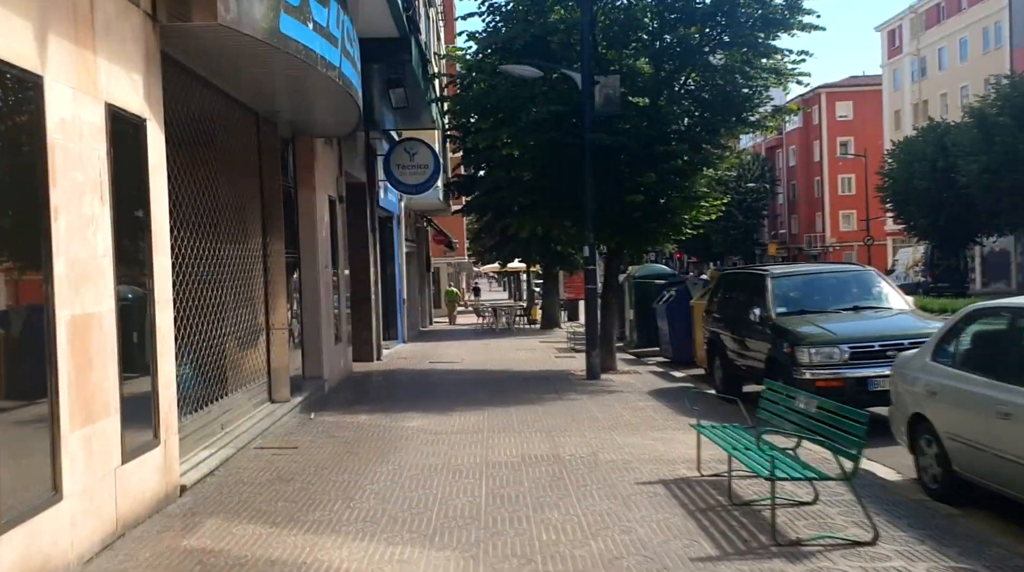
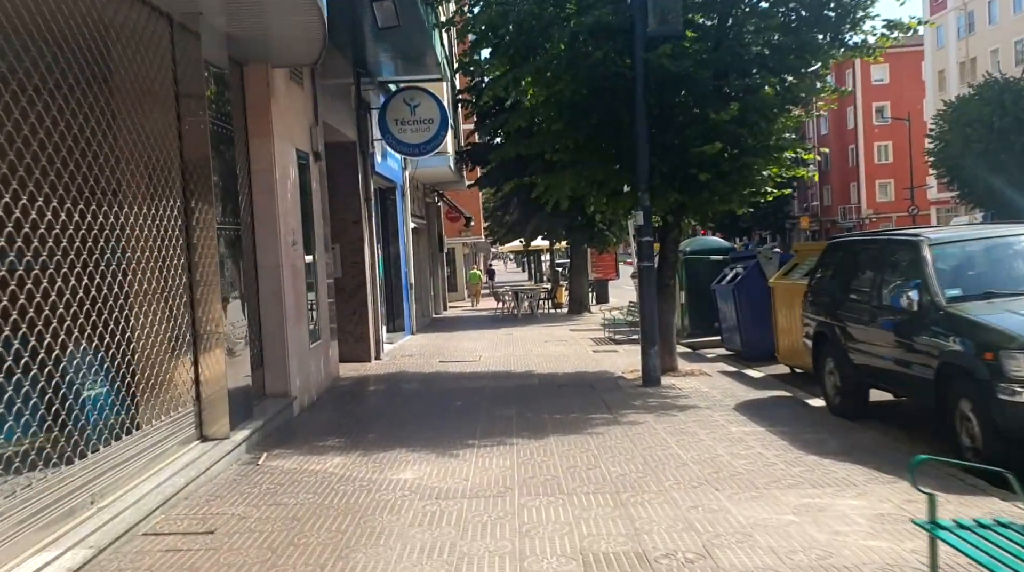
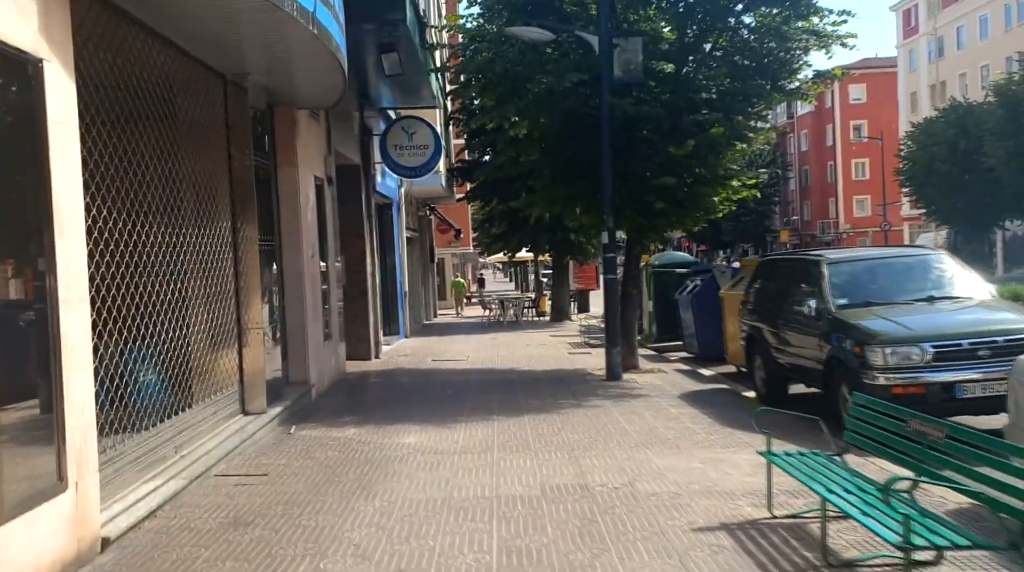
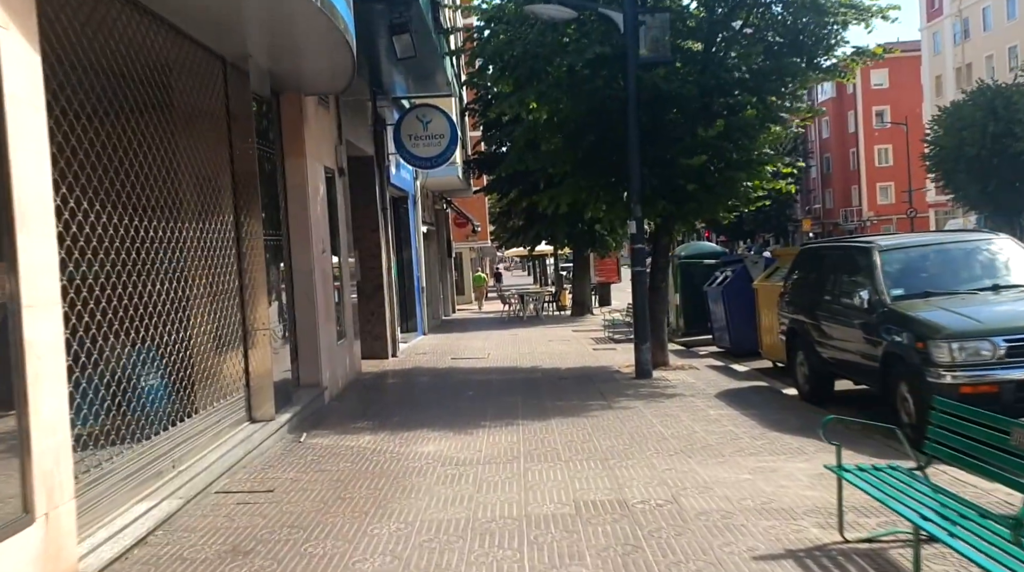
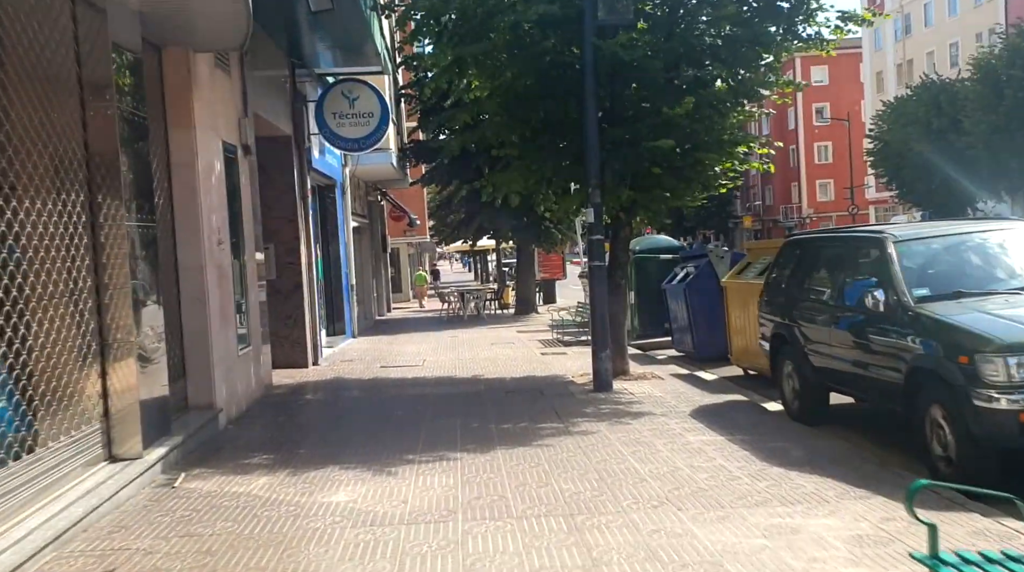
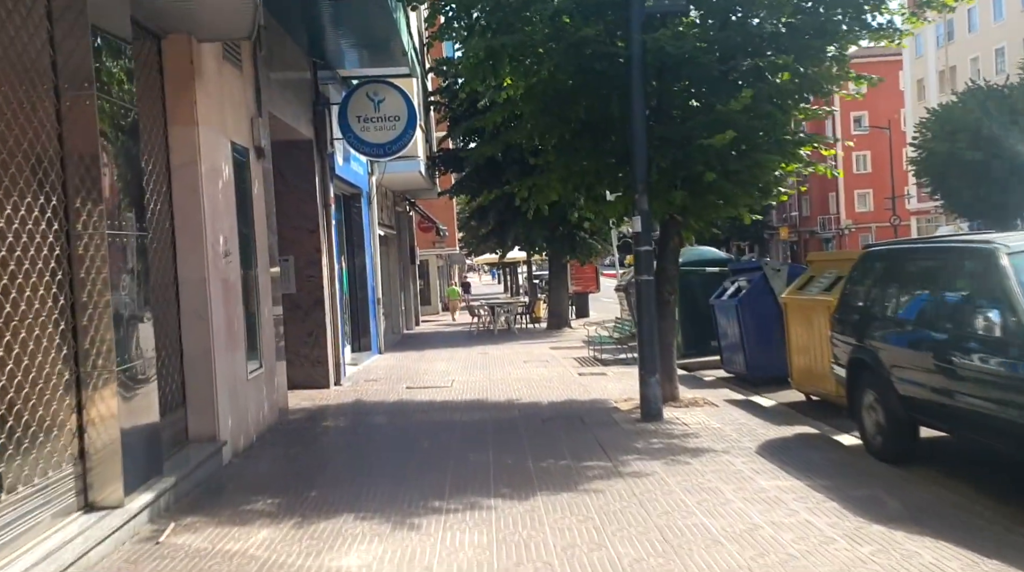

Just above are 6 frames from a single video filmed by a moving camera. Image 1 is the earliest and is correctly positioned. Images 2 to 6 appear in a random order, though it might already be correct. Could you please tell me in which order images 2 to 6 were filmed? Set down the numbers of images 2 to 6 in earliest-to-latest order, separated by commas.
3, 4, 2, 5, 6
